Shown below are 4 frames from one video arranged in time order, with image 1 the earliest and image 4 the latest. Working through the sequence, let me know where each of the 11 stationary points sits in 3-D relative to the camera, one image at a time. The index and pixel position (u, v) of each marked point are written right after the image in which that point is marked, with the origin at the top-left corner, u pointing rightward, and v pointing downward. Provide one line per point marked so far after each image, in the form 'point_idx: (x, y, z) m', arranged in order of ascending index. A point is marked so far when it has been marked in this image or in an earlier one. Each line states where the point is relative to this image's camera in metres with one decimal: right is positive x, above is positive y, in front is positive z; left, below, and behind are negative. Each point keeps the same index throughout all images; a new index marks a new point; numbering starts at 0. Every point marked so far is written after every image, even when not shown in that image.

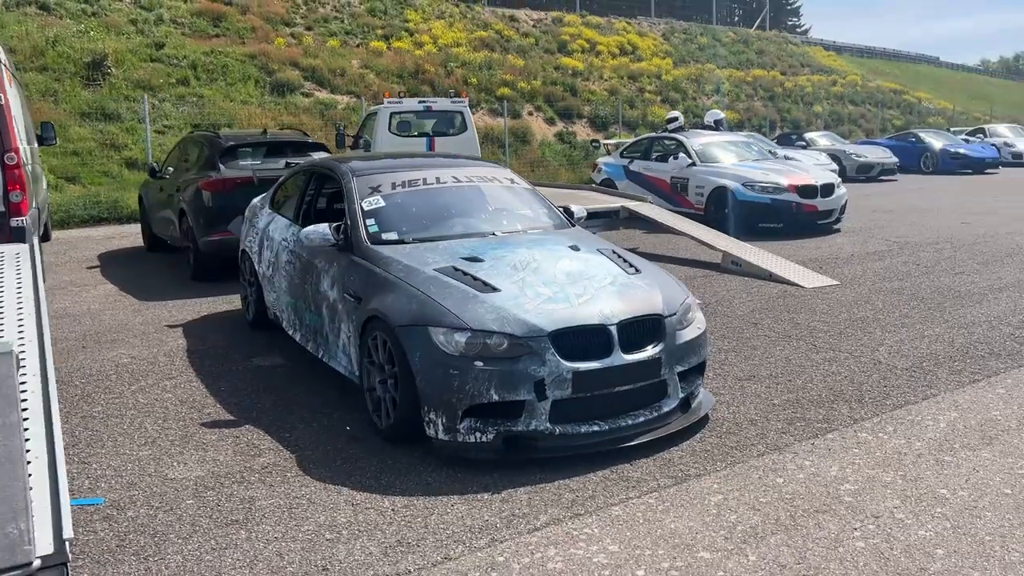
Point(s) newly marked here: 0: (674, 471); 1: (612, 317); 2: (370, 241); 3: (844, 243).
0: (+0.8, -0.9, +4.2) m
1: (+0.5, -0.1, +4.4) m
2: (-0.8, +0.3, +5.2) m
3: (+4.3, +0.6, +11.3) m
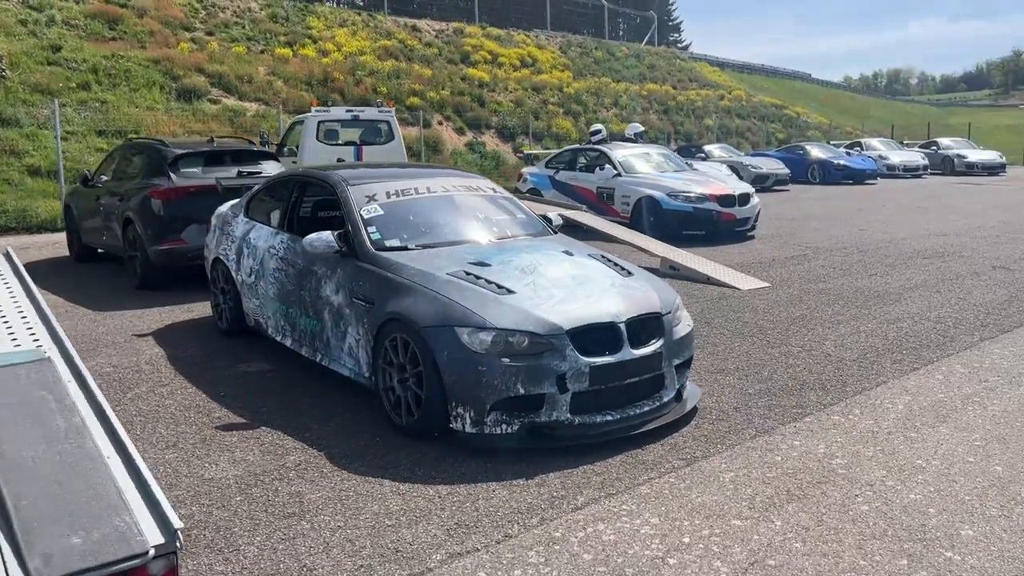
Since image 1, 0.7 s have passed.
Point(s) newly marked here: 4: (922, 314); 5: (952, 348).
0: (+0.9, -0.9, +4.6) m
1: (+0.6, -0.1, +4.7) m
2: (-0.8, +0.2, +5.4) m
3: (+3.5, +0.6, +12.1) m
4: (+3.7, -0.2, +7.9) m
5: (+3.4, -0.5, +6.7) m
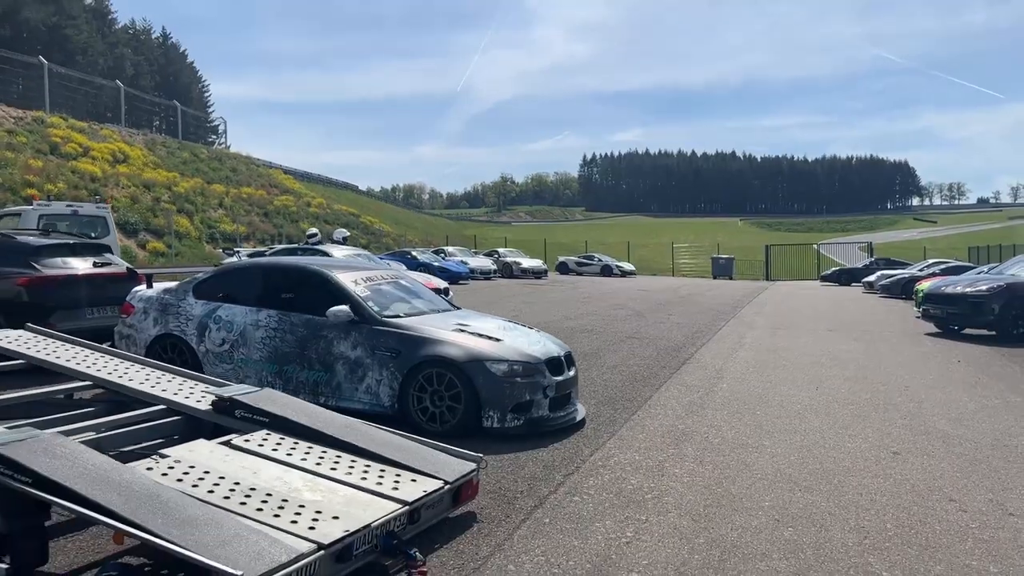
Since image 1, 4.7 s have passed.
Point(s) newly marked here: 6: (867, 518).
0: (+0.8, -1.3, +7.8) m
1: (+0.4, -0.6, +7.8) m
2: (-1.2, -0.2, +7.7) m
3: (-0.8, -0.7, +15.7) m
4: (+1.5, -1.0, +12.1) m
5: (+1.9, -1.1, +10.9) m
6: (+2.2, -1.4, +5.5) m
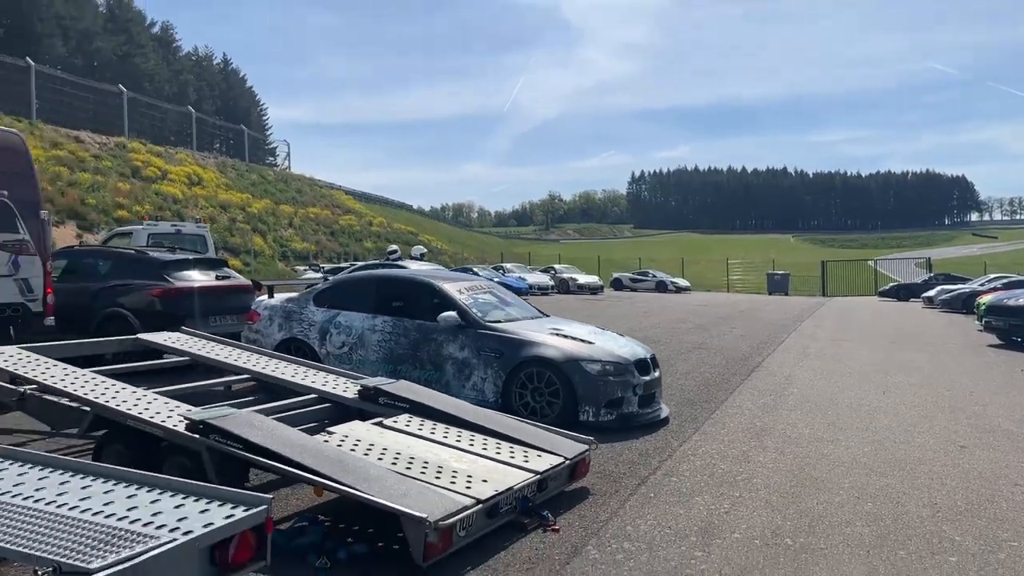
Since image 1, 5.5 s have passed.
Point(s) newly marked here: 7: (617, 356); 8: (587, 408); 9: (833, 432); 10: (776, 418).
0: (+1.7, -1.4, +8.5) m
1: (+1.3, -0.7, +8.6) m
2: (-0.3, -0.3, +8.6) m
3: (+0.5, -1.0, +16.5) m
4: (+2.7, -1.2, +12.8) m
5: (+2.9, -1.3, +11.6) m
6: (+3.0, -1.5, +6.1) m
7: (+1.0, -0.6, +8.2) m
8: (+0.7, -1.1, +8.0) m
9: (+3.1, -1.4, +8.3) m
10: (+2.7, -1.3, +9.0) m
